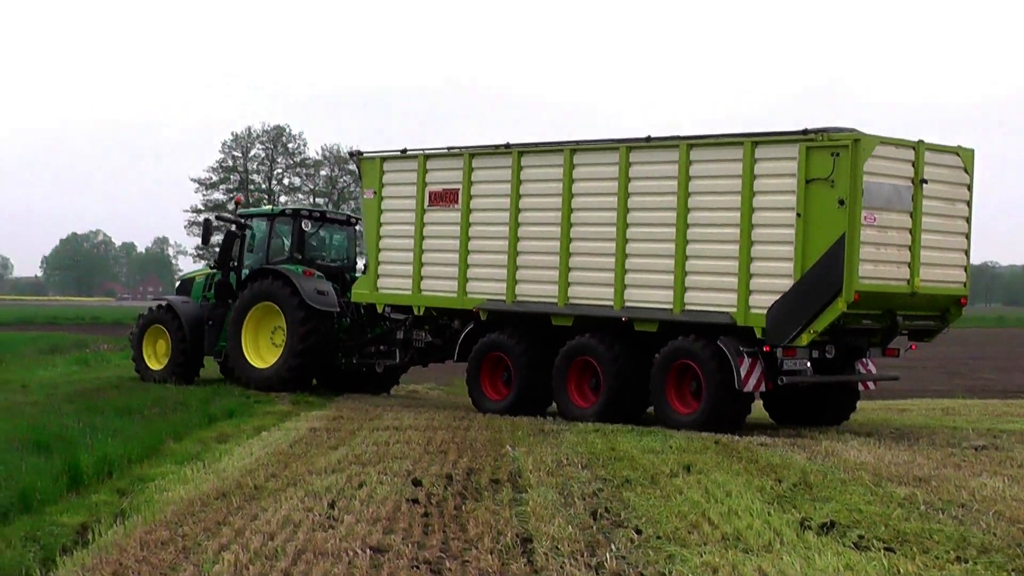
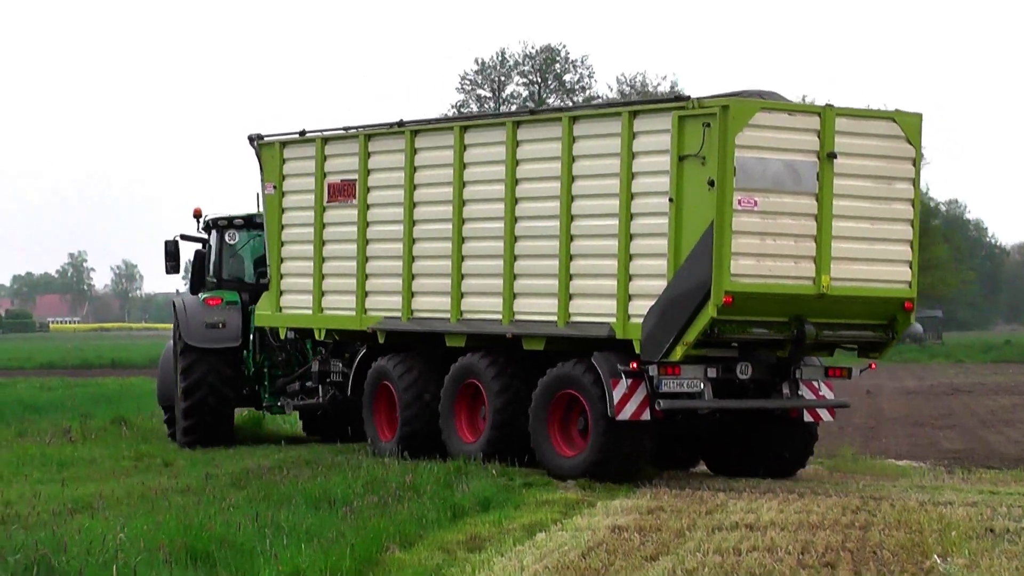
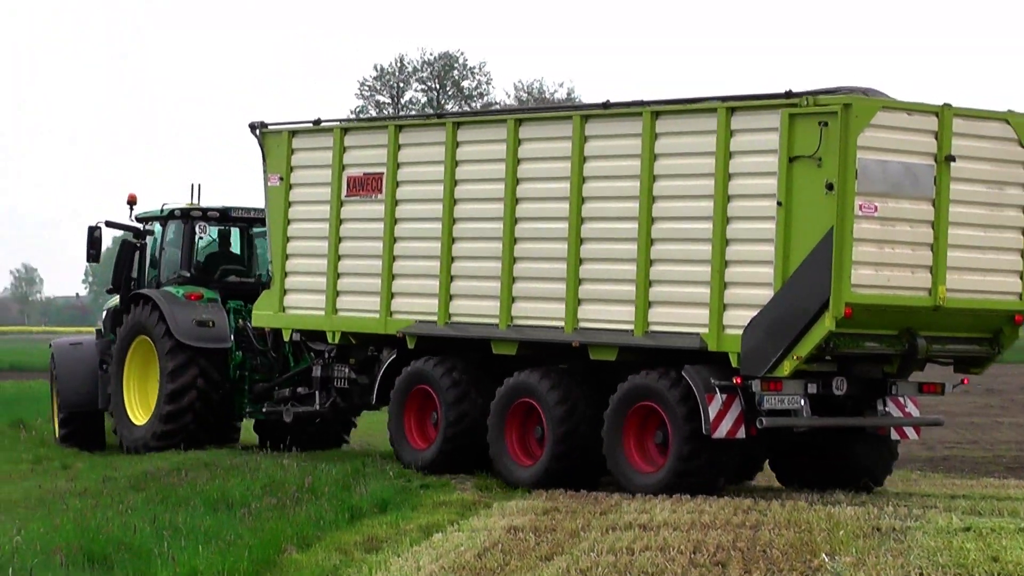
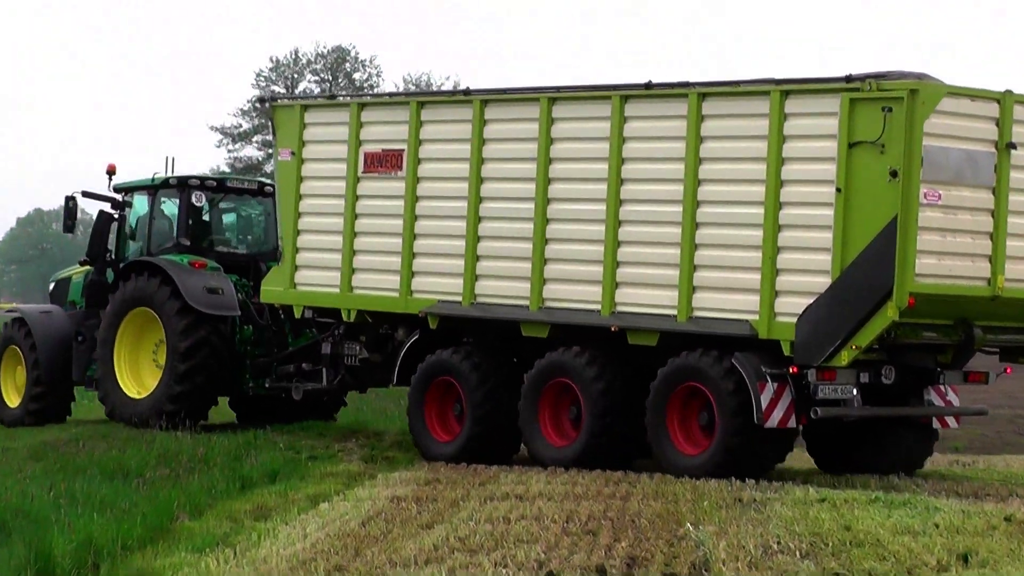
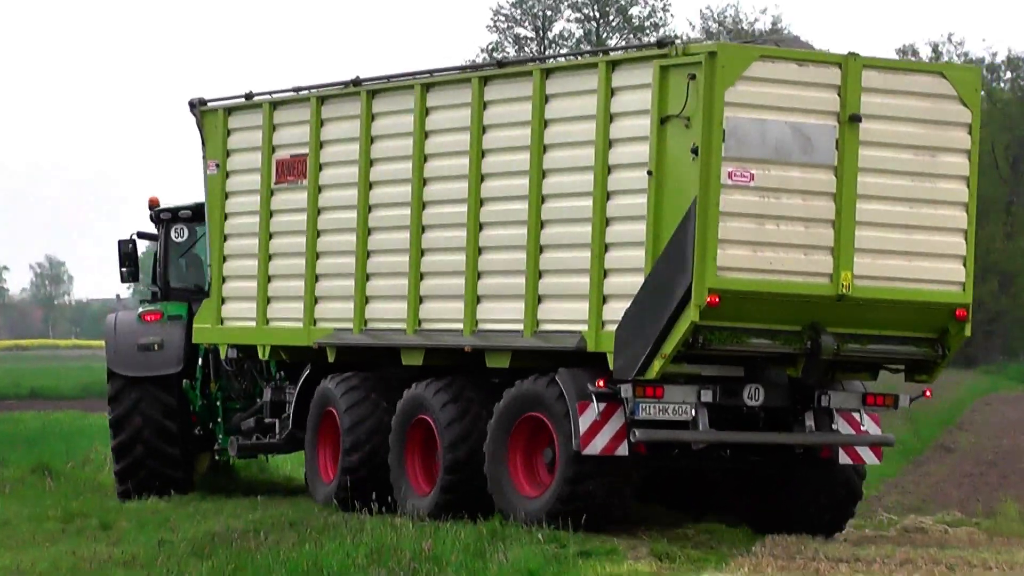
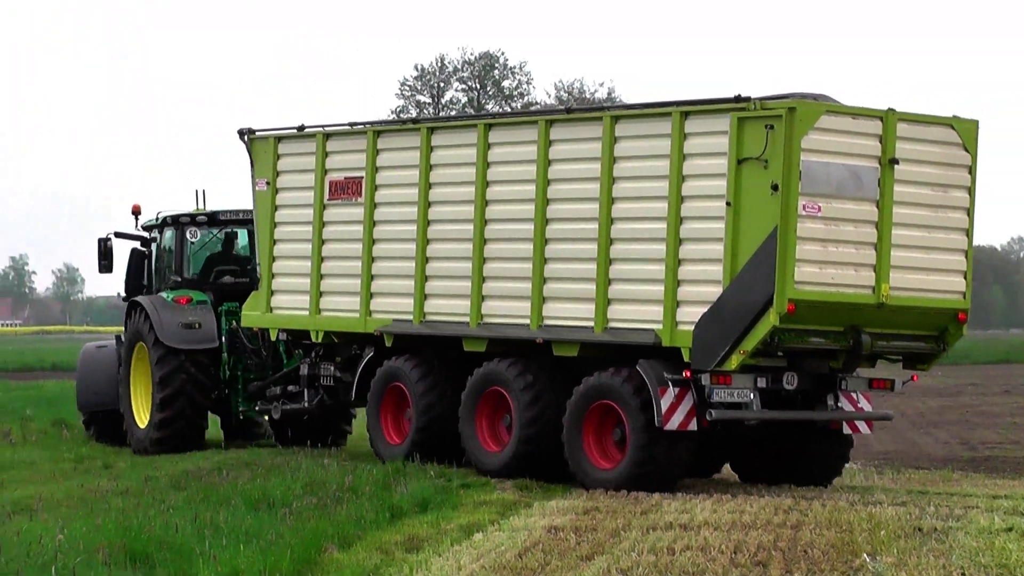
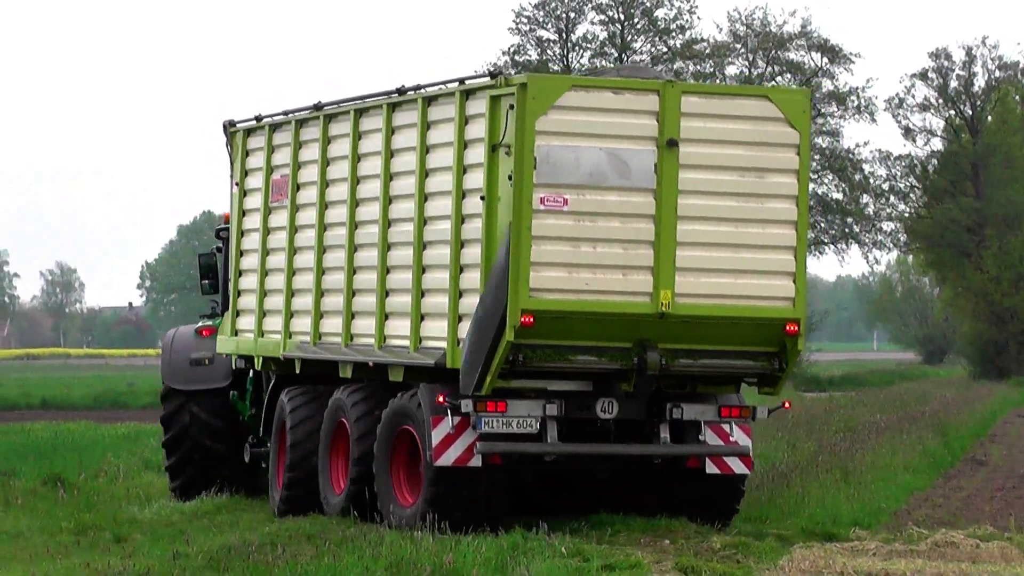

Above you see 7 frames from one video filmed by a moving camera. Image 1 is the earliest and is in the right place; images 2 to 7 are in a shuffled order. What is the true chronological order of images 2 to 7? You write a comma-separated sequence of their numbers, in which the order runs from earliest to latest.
4, 3, 6, 2, 5, 7
